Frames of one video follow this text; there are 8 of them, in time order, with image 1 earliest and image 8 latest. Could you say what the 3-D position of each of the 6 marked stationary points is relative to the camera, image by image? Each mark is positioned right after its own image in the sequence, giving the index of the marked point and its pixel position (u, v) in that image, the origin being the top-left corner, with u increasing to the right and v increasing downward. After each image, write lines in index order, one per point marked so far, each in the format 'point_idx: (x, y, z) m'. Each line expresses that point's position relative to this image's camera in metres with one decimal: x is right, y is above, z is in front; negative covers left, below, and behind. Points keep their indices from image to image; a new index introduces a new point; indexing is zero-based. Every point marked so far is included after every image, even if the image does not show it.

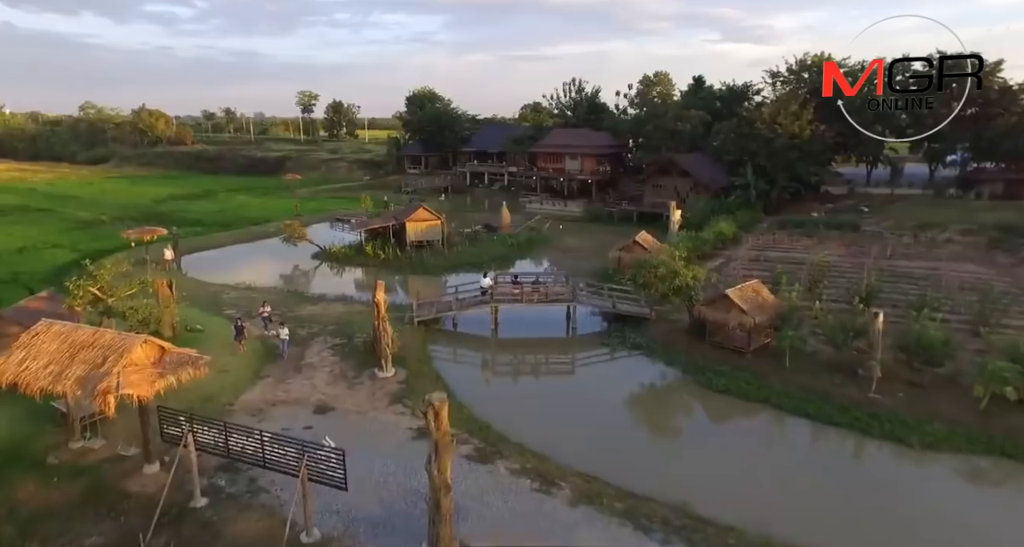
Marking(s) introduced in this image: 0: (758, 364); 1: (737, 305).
0: (+7.7, -2.8, +16.7) m
1: (+7.2, -1.0, +17.2) m
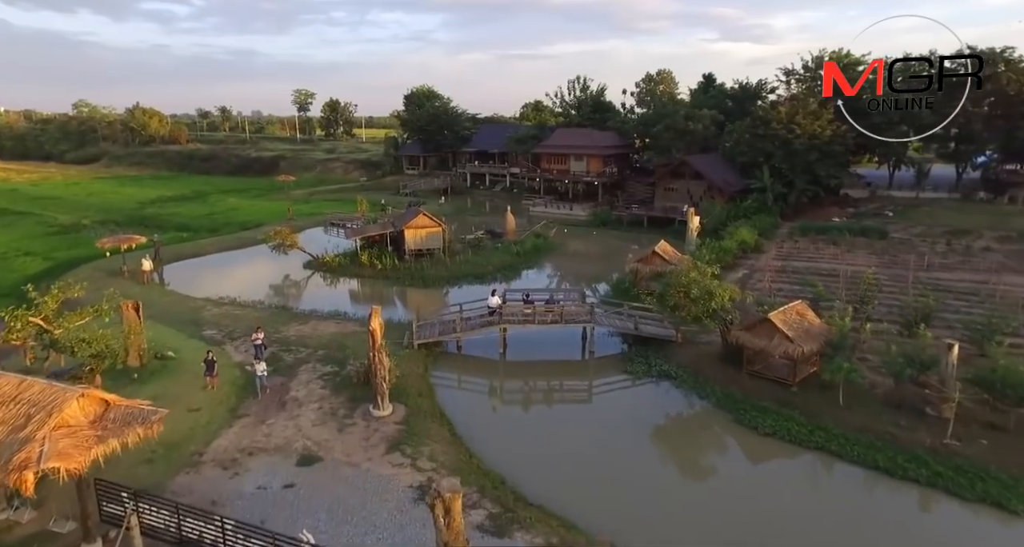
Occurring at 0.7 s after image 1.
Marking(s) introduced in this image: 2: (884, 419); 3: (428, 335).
0: (+8.1, -3.4, +14.6) m
1: (+7.6, -1.6, +15.1) m
2: (+9.4, -3.6, +13.5) m
3: (-3.0, -2.2, +19.3) m
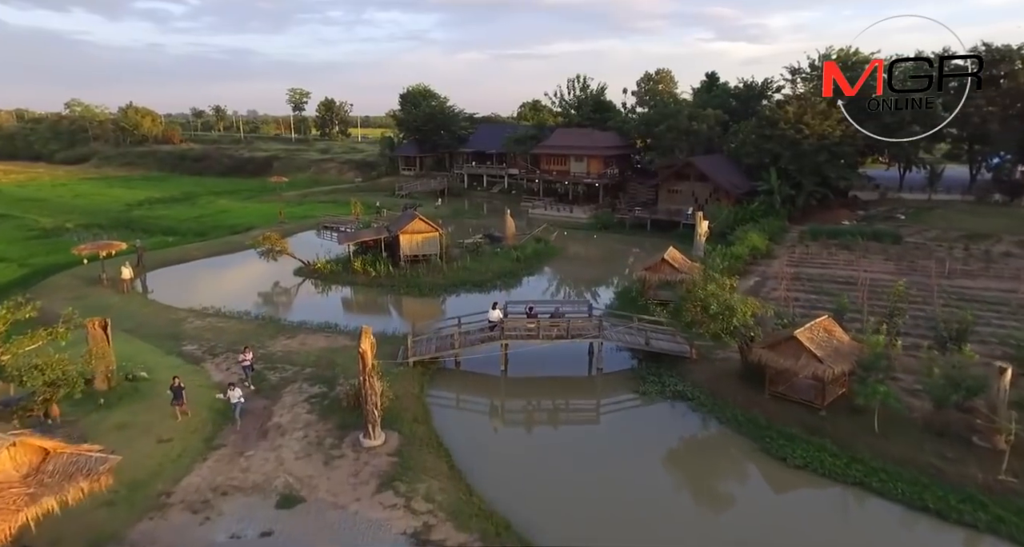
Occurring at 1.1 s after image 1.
0: (+8.2, -3.8, +13.4) m
1: (+7.7, -2.0, +13.8) m
2: (+9.5, -4.0, +12.2) m
3: (-2.9, -2.6, +18.0) m
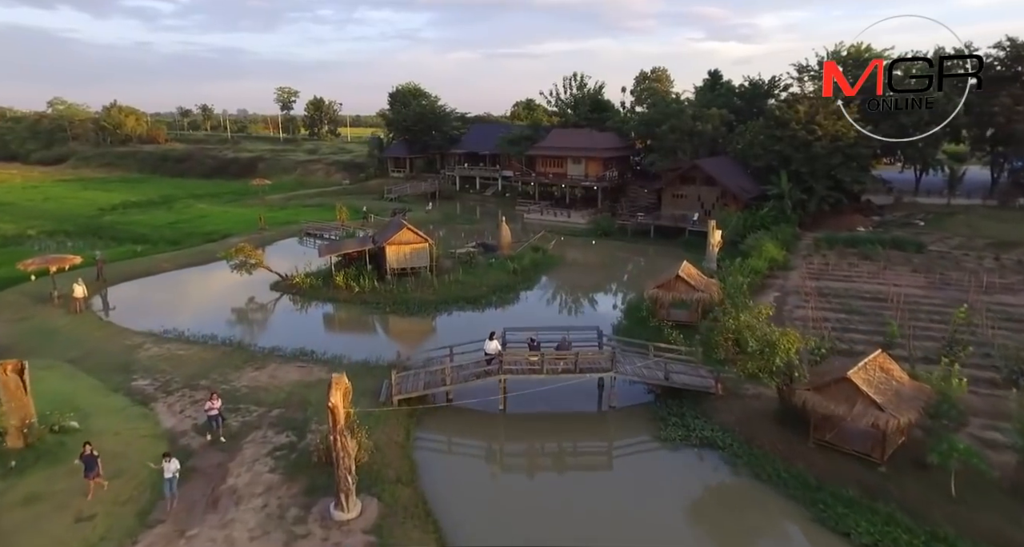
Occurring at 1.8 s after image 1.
0: (+8.3, -4.5, +11.2) m
1: (+7.7, -2.7, +11.6) m
2: (+9.5, -4.7, +10.1) m
3: (-2.9, -3.3, +15.6) m
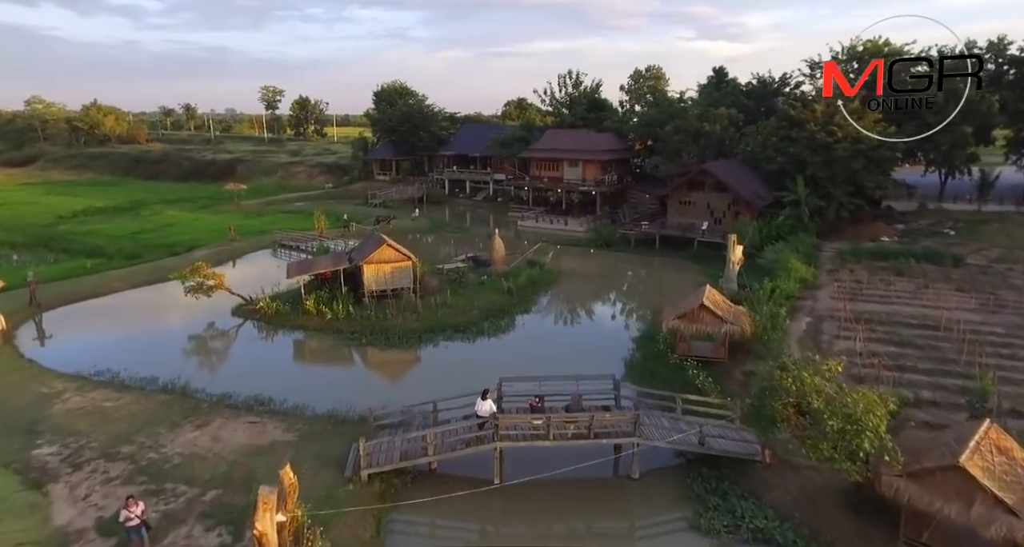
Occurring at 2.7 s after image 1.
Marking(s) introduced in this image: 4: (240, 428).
0: (+8.3, -5.4, +8.2) m
1: (+7.8, -3.6, +8.7) m
2: (+9.6, -5.6, +7.1) m
3: (-2.9, -4.3, +12.5) m
4: (-7.3, -4.1, +14.4) m
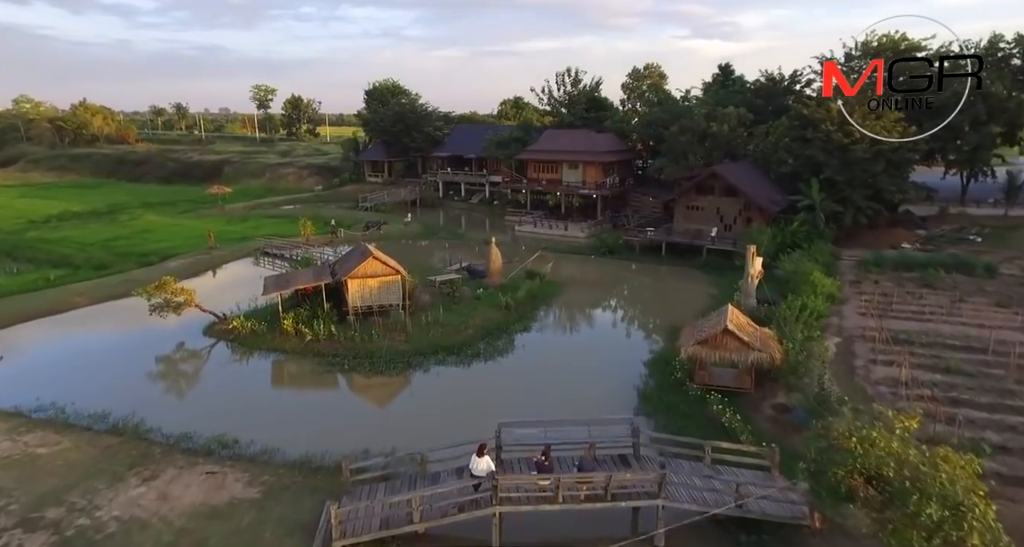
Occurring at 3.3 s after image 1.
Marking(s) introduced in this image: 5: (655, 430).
0: (+8.4, -6.0, +6.3) m
1: (+7.8, -4.1, +6.7) m
2: (+9.7, -6.2, +5.2) m
3: (-2.9, -4.9, +10.4) m
4: (-7.3, -4.7, +12.3) m
5: (+3.8, -4.2, +14.4) m
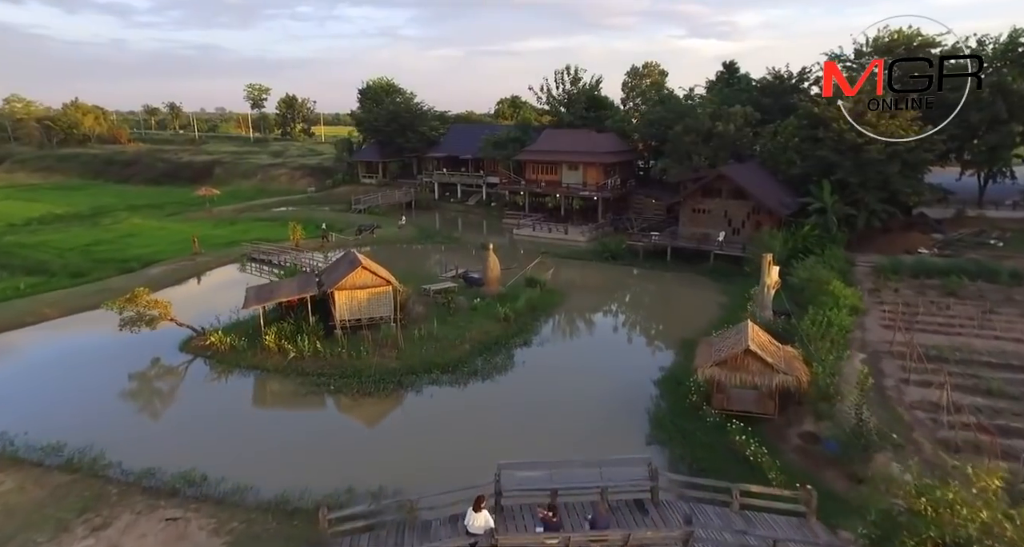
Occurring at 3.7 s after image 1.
0: (+8.4, -6.3, +4.9) m
1: (+7.9, -4.5, +5.3) m
2: (+9.7, -6.5, +3.8) m
3: (-2.9, -5.3, +9.0) m
4: (-7.3, -5.1, +10.9) m
5: (+3.9, -4.6, +13.0) m
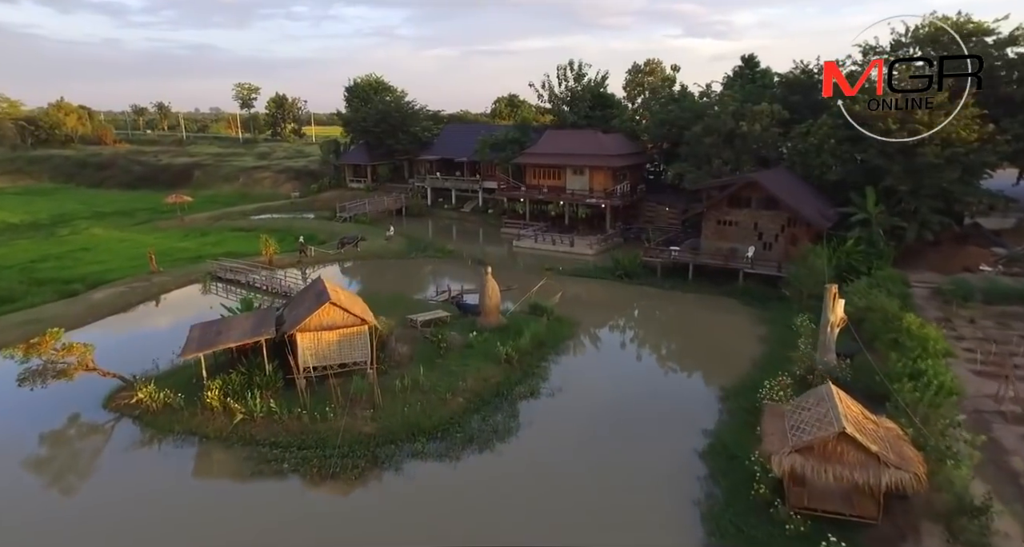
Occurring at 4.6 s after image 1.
0: (+8.7, -7.4, +1.1) m
1: (+8.1, -5.6, +1.6) m
2: (+10.0, -7.6, +0.1) m
3: (-2.7, -6.3, +5.2) m
4: (-7.1, -6.2, +7.0) m
5: (+4.0, -5.6, +9.2) m
